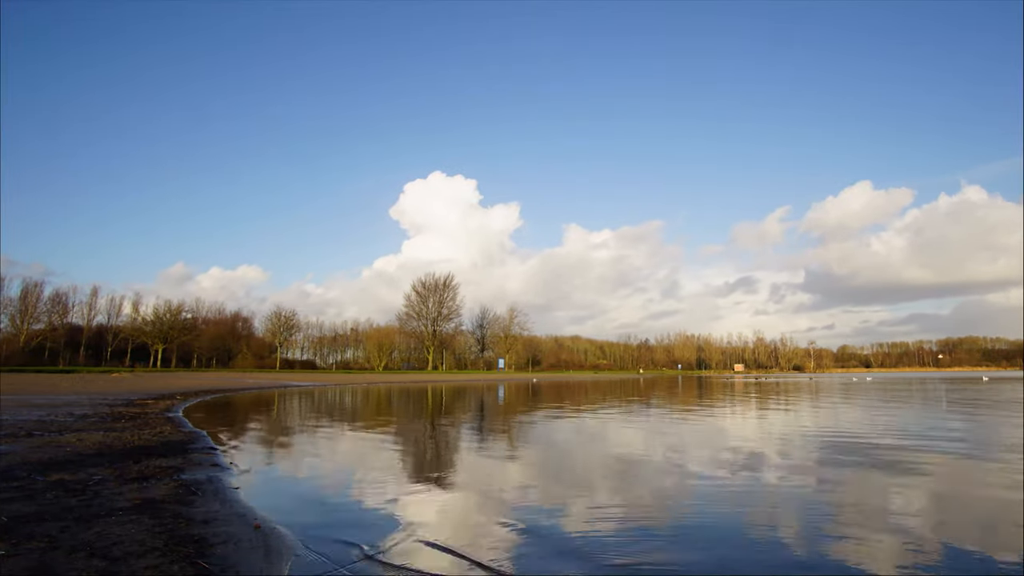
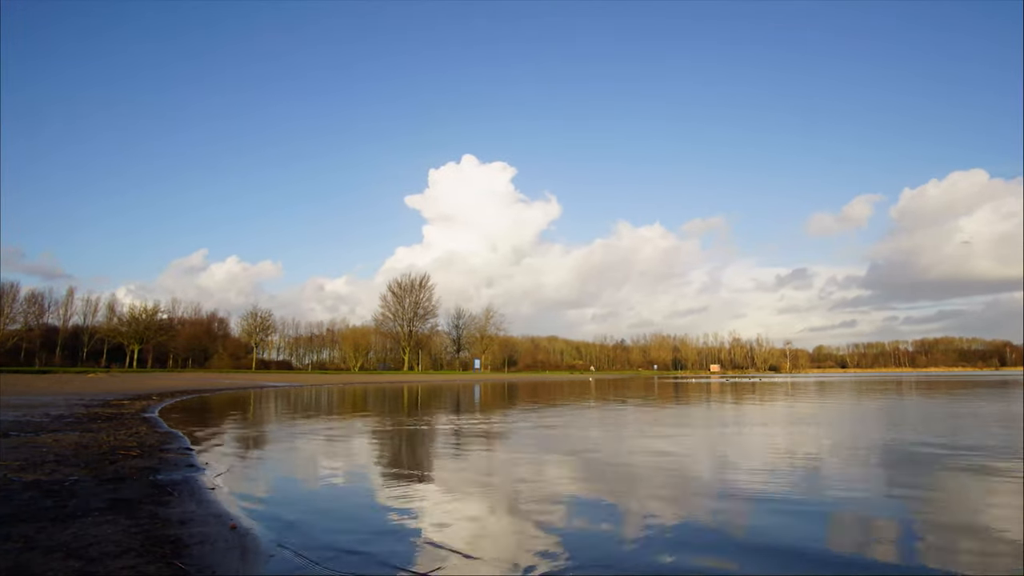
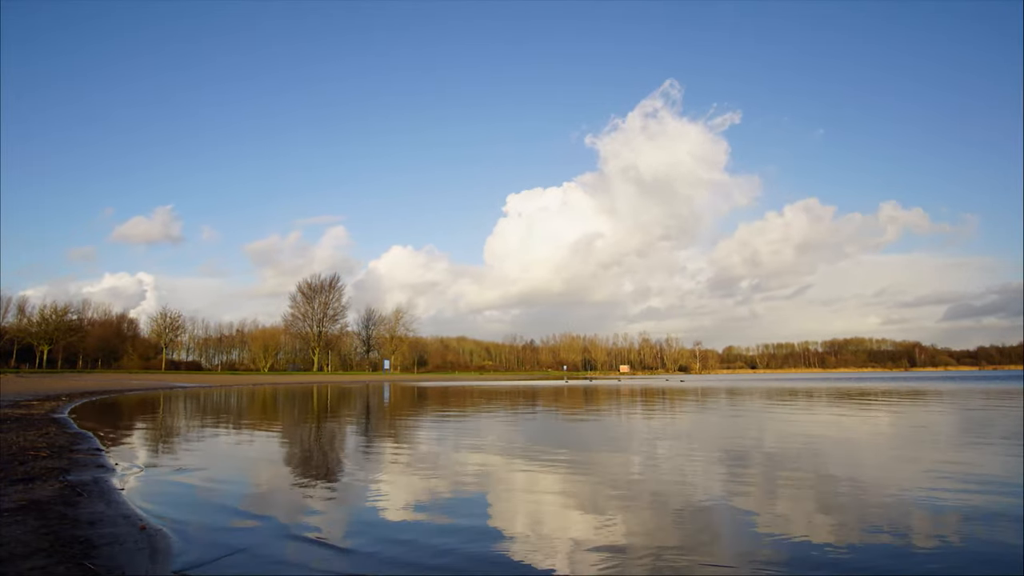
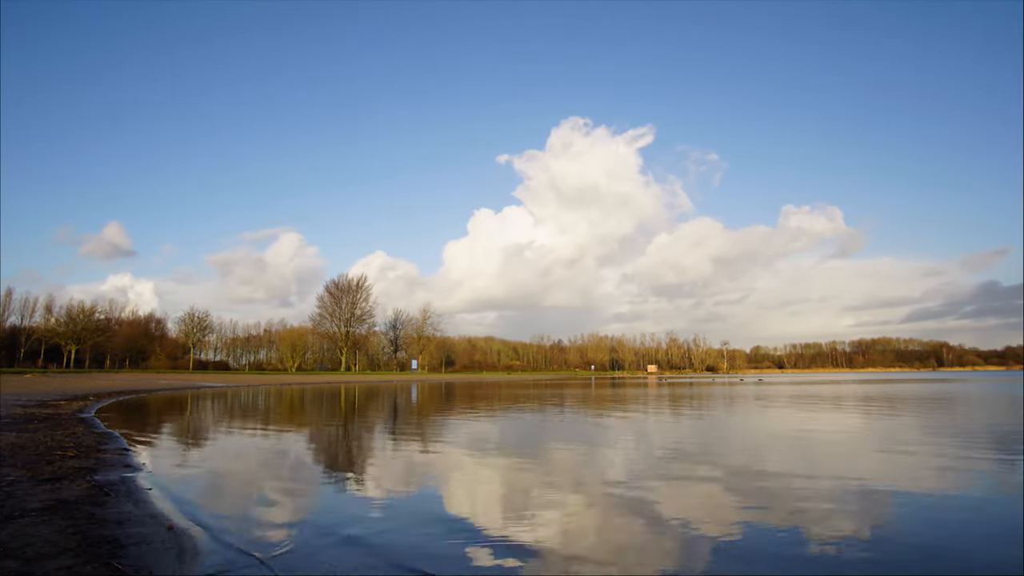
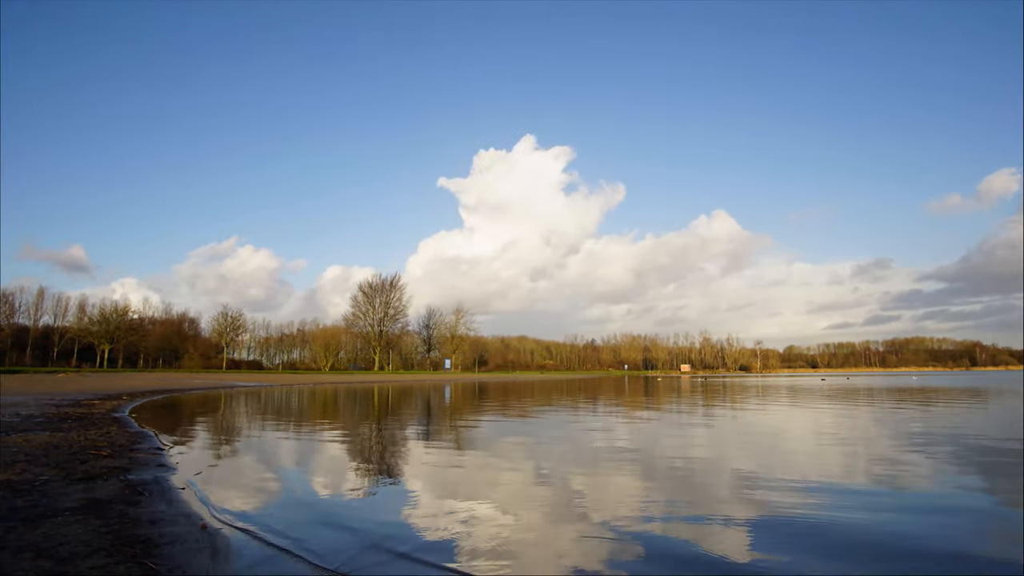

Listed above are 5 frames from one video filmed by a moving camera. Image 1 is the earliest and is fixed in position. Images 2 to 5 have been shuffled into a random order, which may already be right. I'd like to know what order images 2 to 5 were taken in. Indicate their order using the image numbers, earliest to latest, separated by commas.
2, 5, 4, 3
